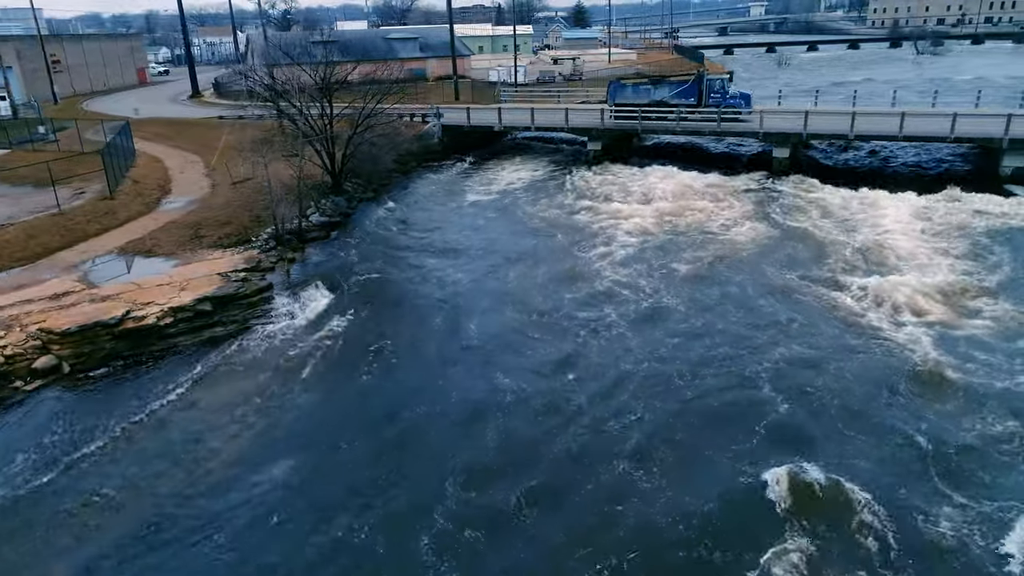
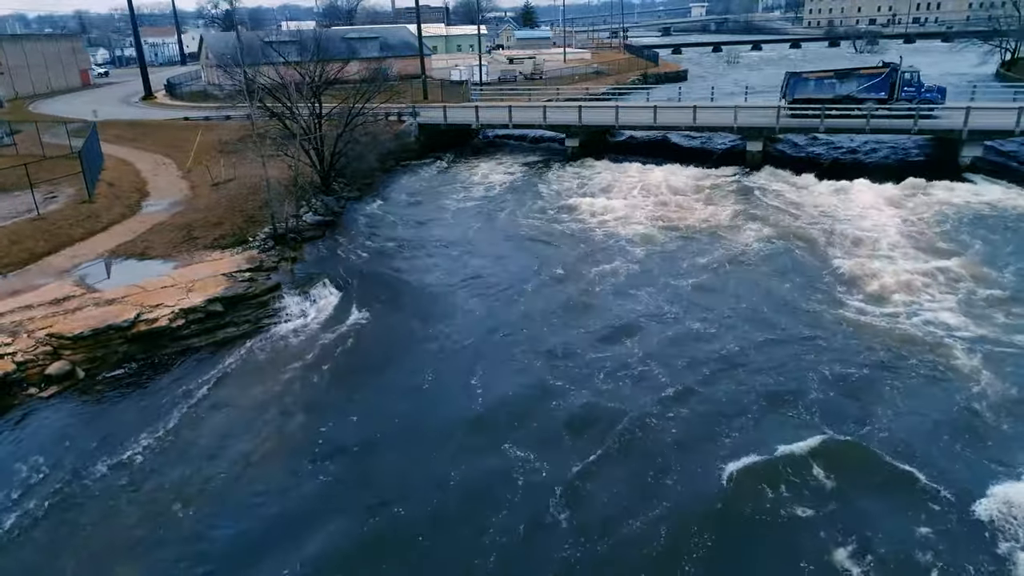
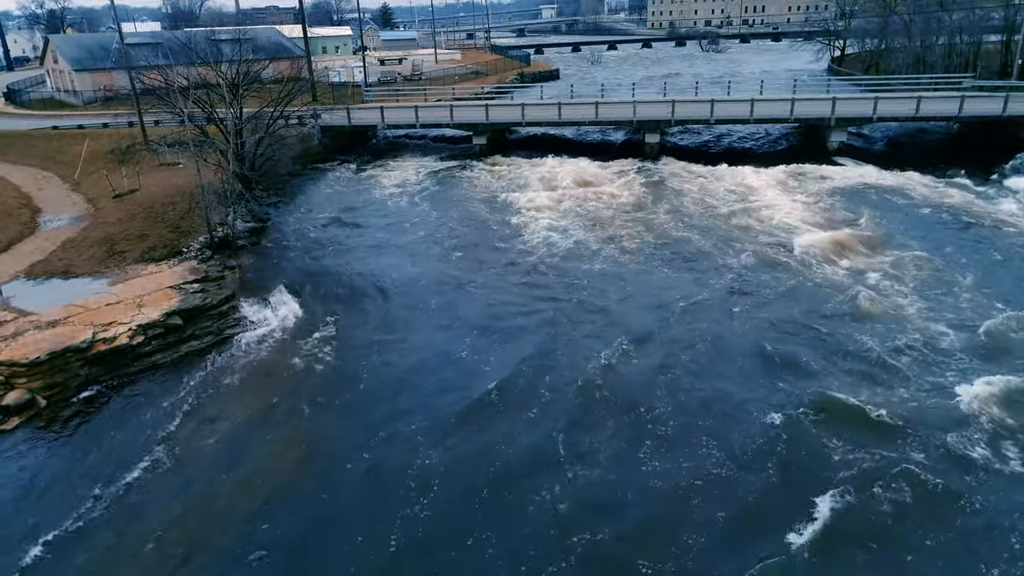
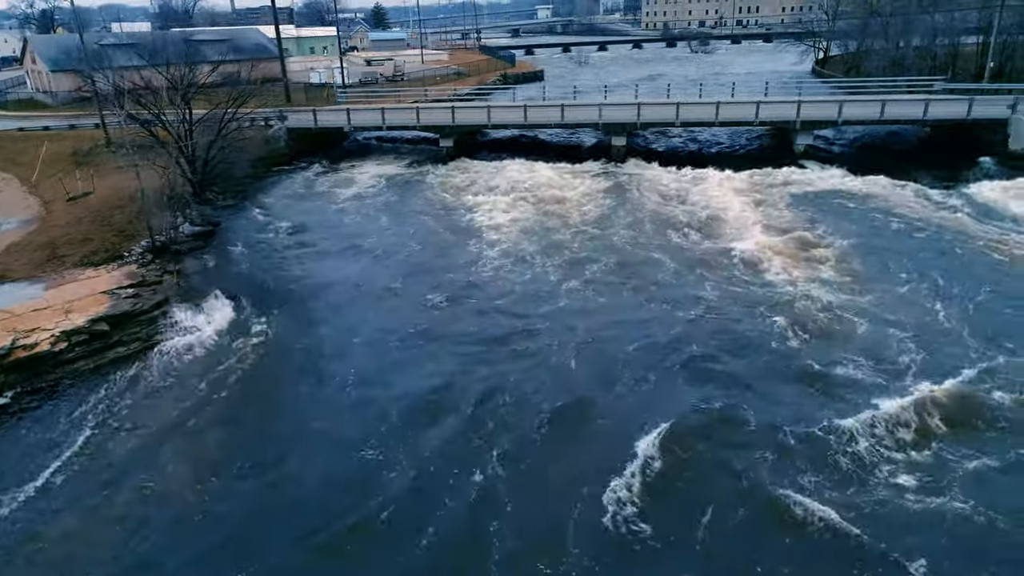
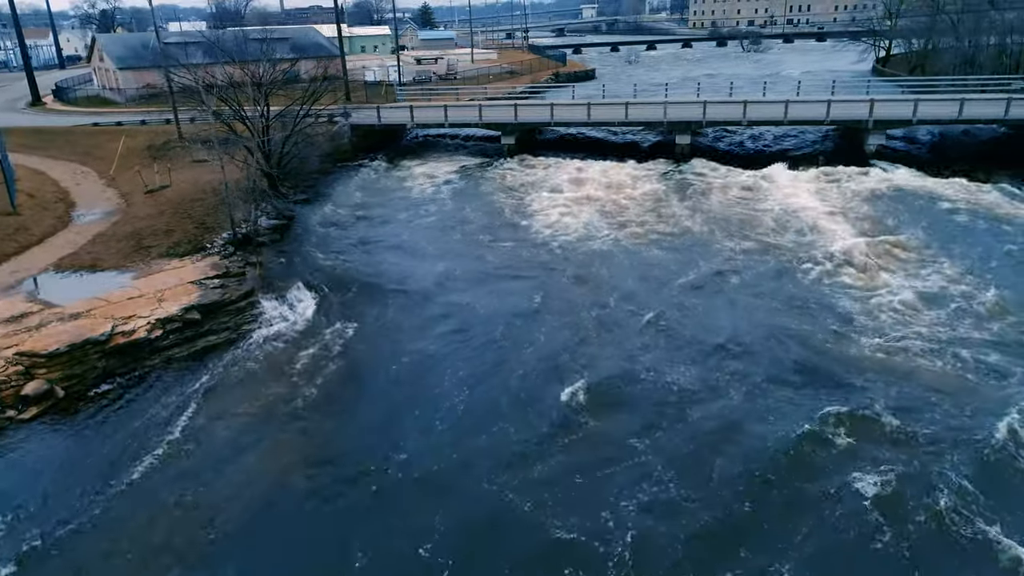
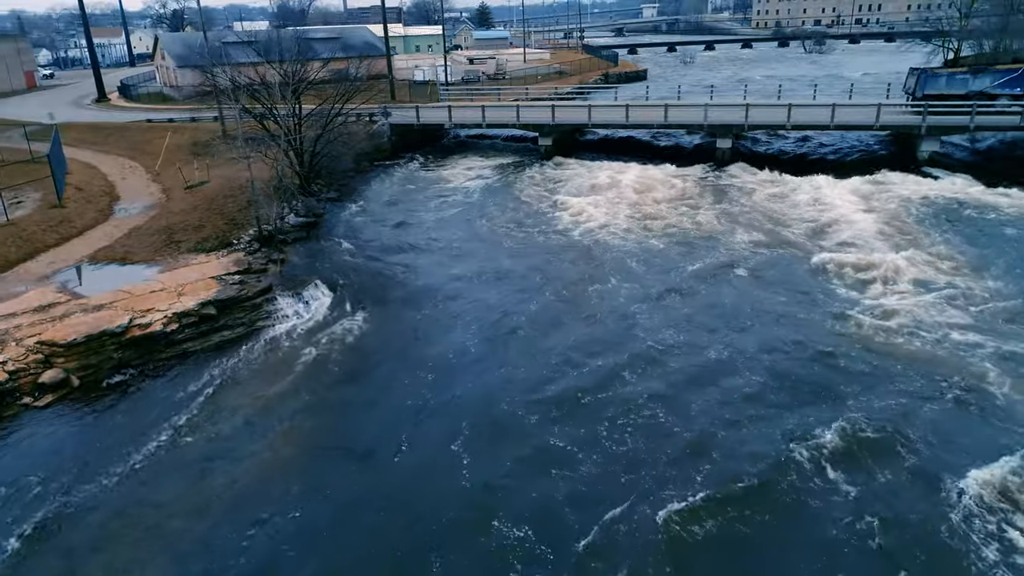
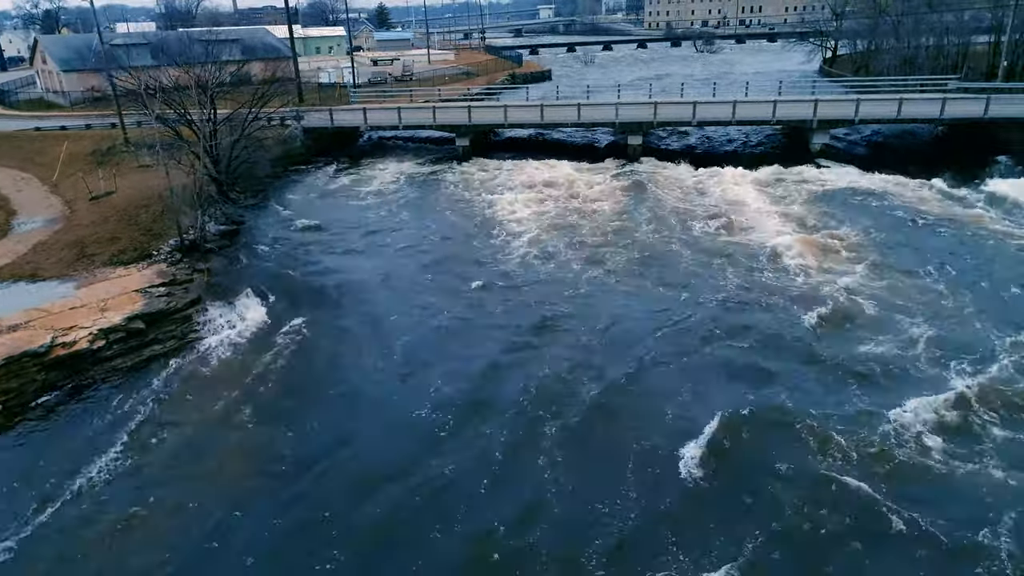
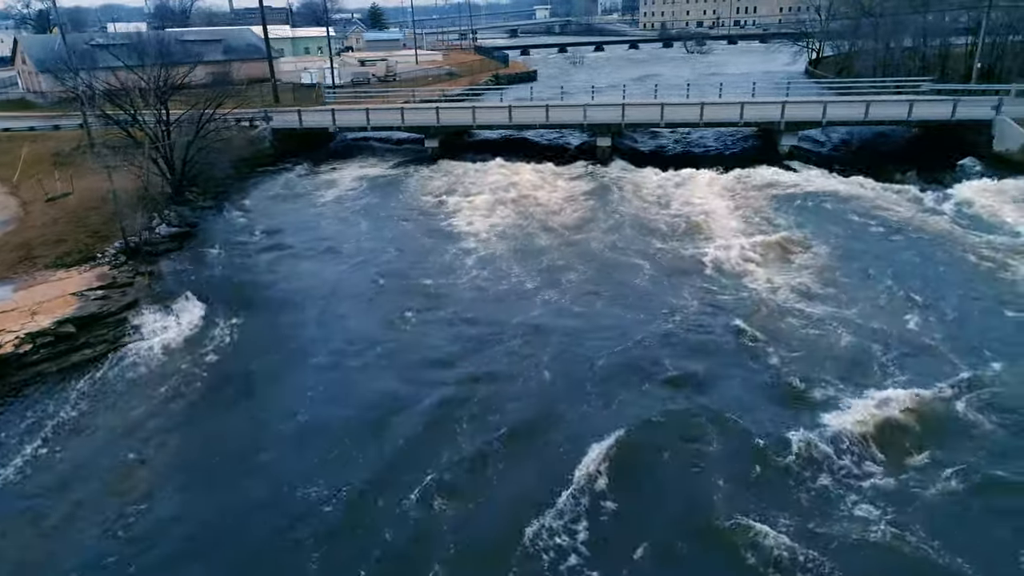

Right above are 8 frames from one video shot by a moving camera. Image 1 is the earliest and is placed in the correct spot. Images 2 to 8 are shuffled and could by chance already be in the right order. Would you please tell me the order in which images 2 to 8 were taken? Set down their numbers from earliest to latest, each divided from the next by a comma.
2, 6, 5, 3, 7, 4, 8
